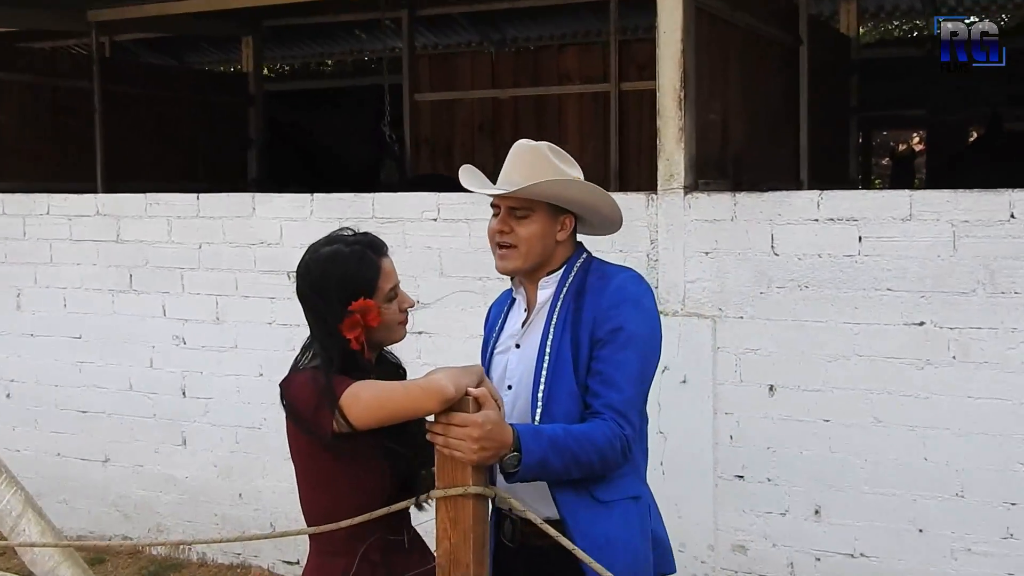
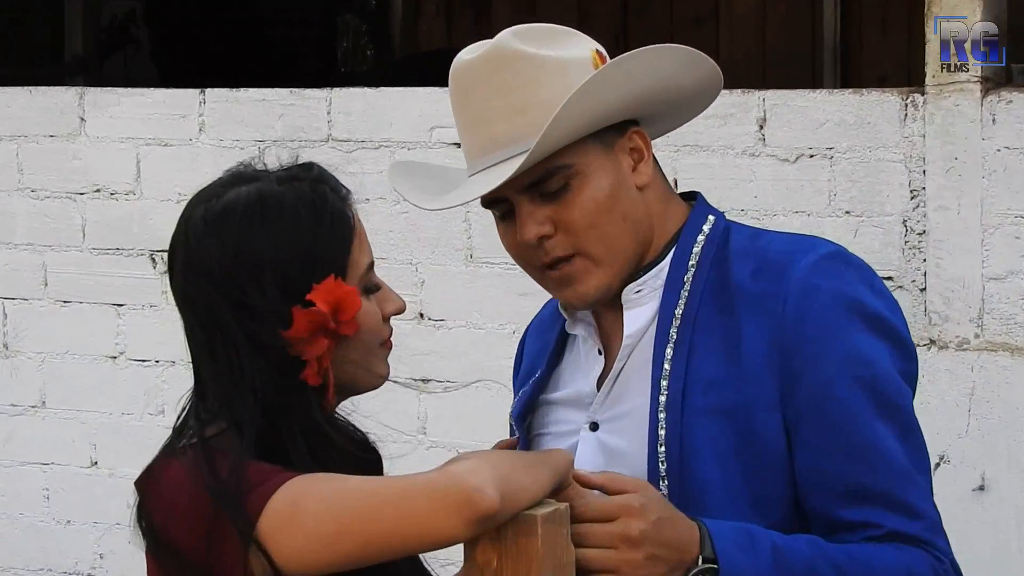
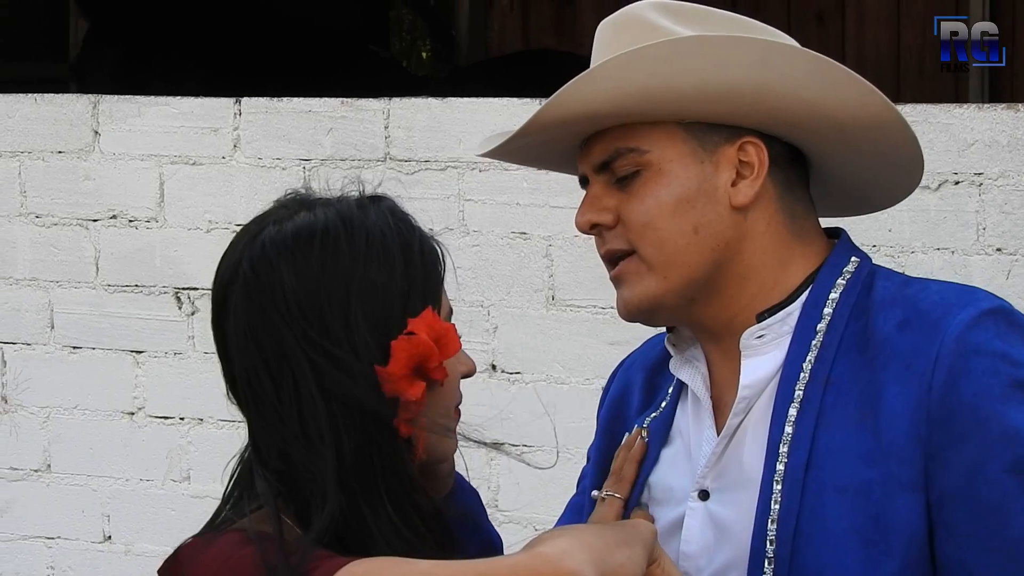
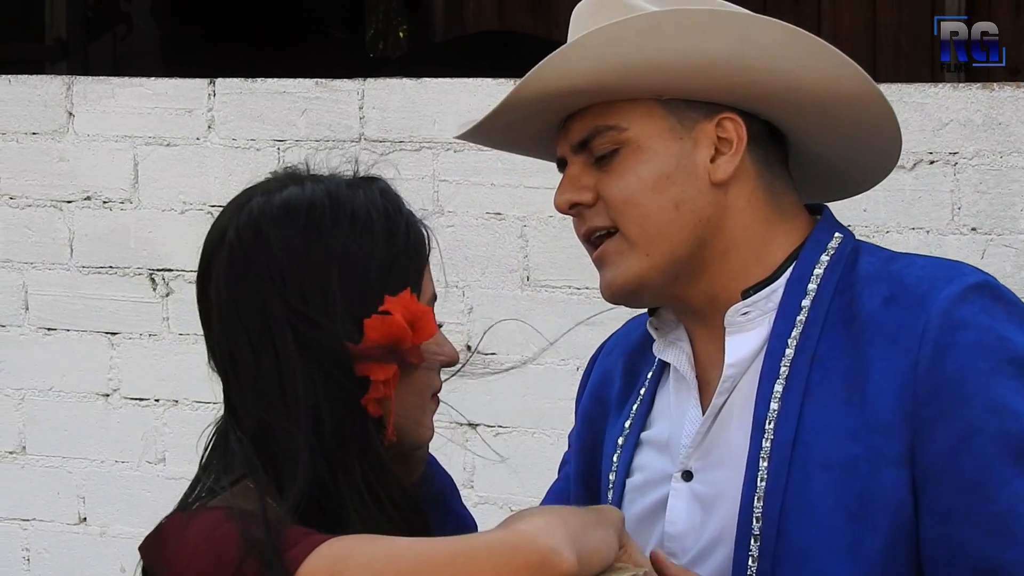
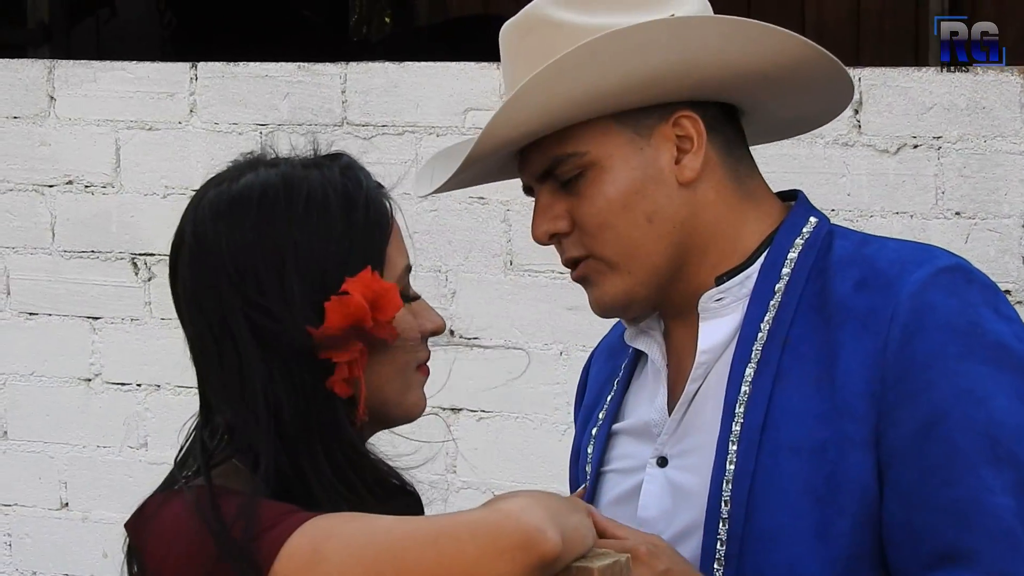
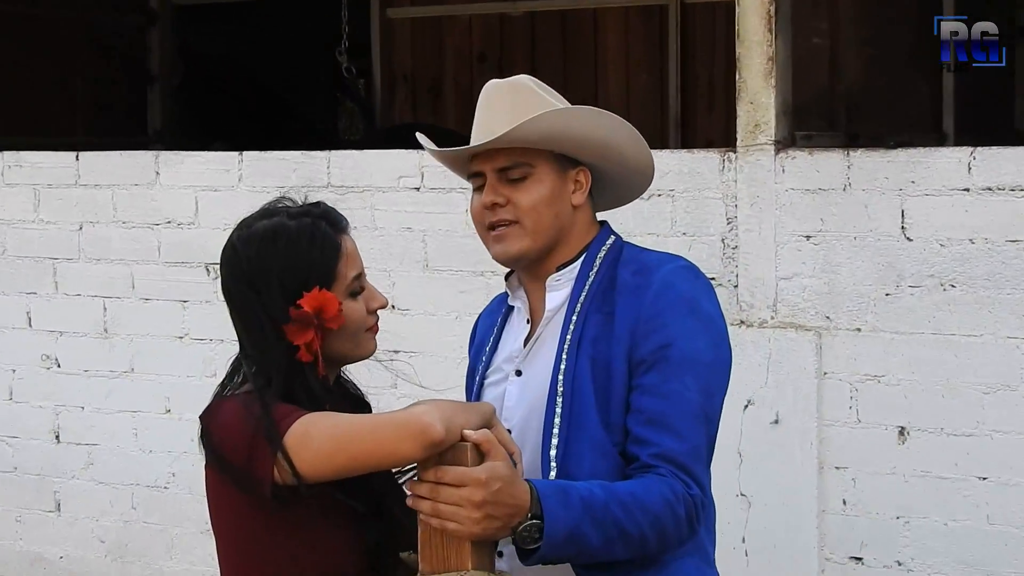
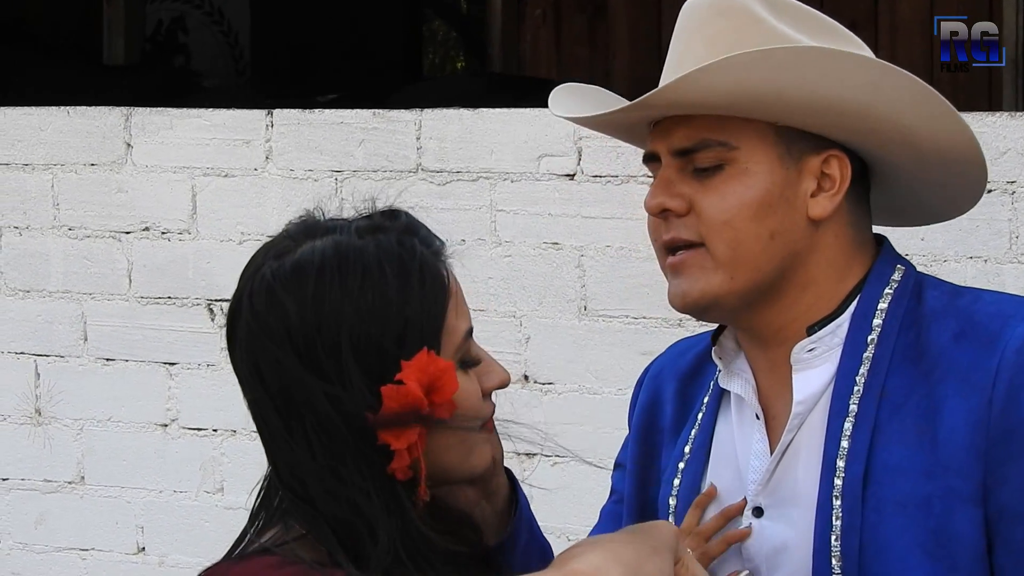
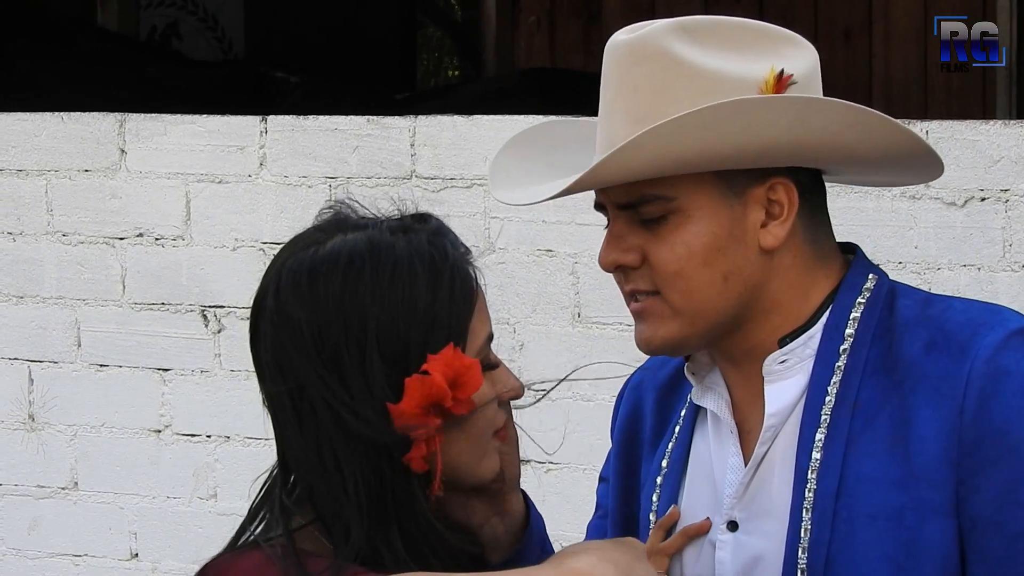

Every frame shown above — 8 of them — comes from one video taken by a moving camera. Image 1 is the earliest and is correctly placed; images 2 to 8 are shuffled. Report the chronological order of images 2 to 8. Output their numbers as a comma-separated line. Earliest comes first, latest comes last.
6, 2, 5, 4, 3, 8, 7
